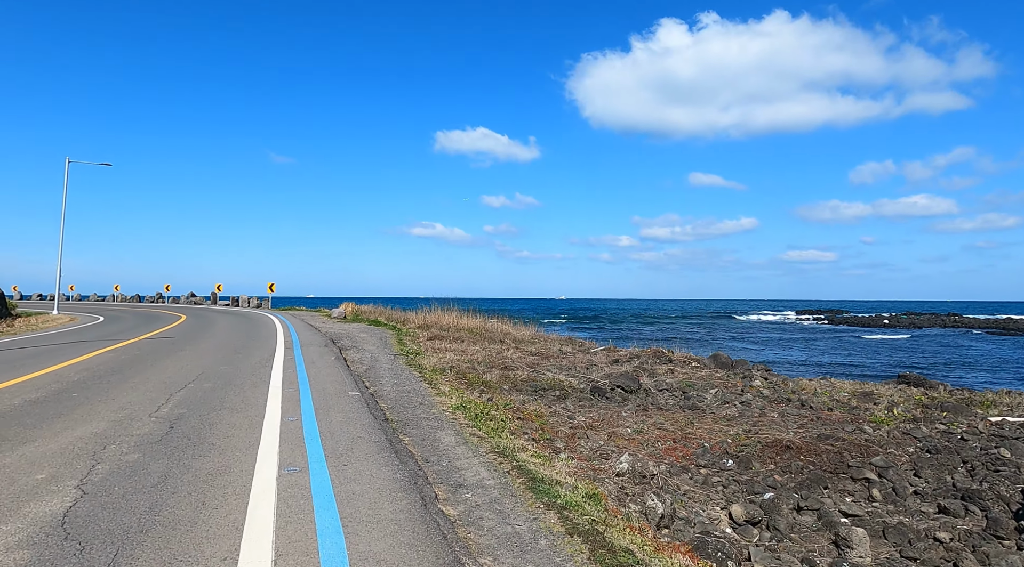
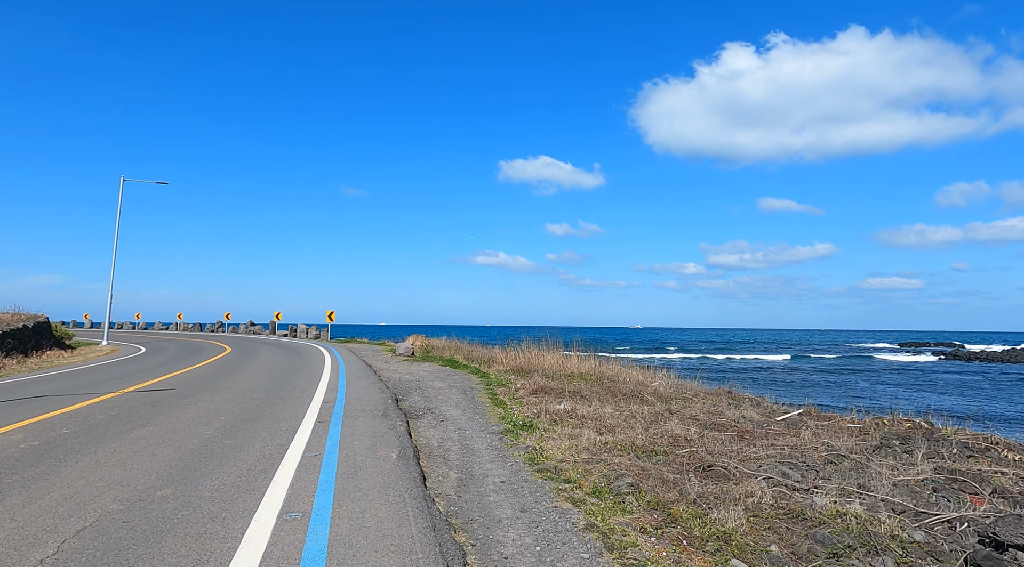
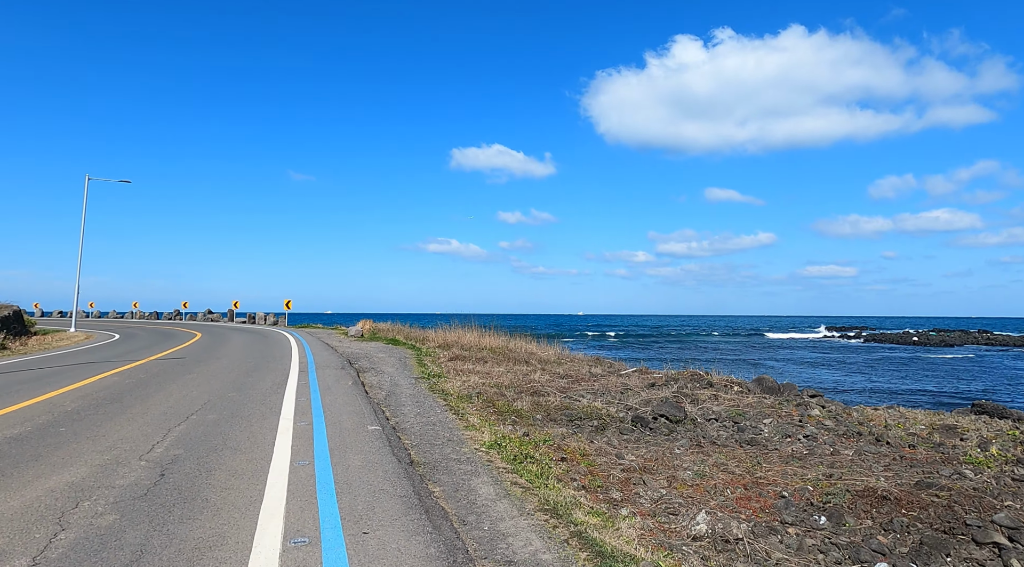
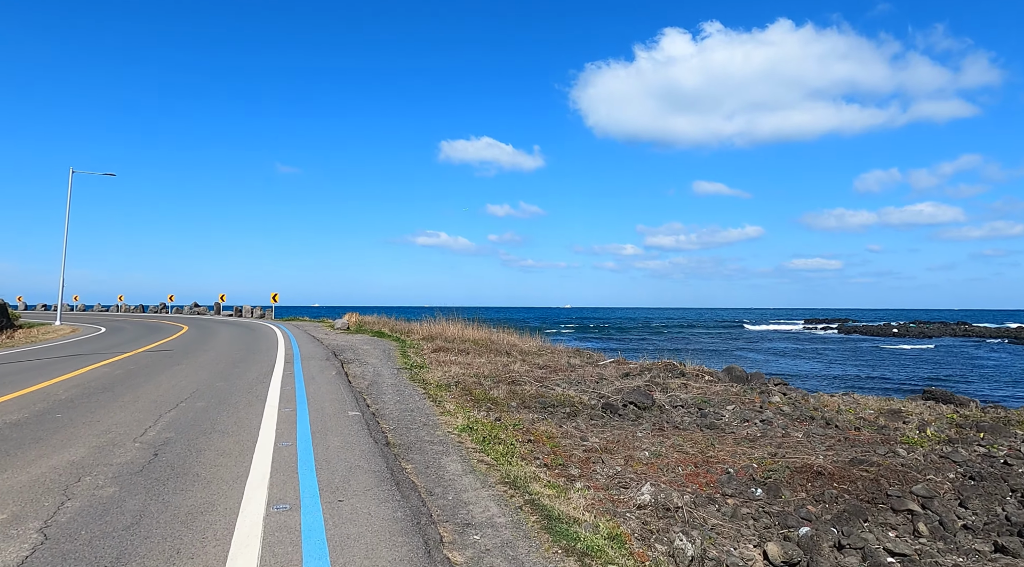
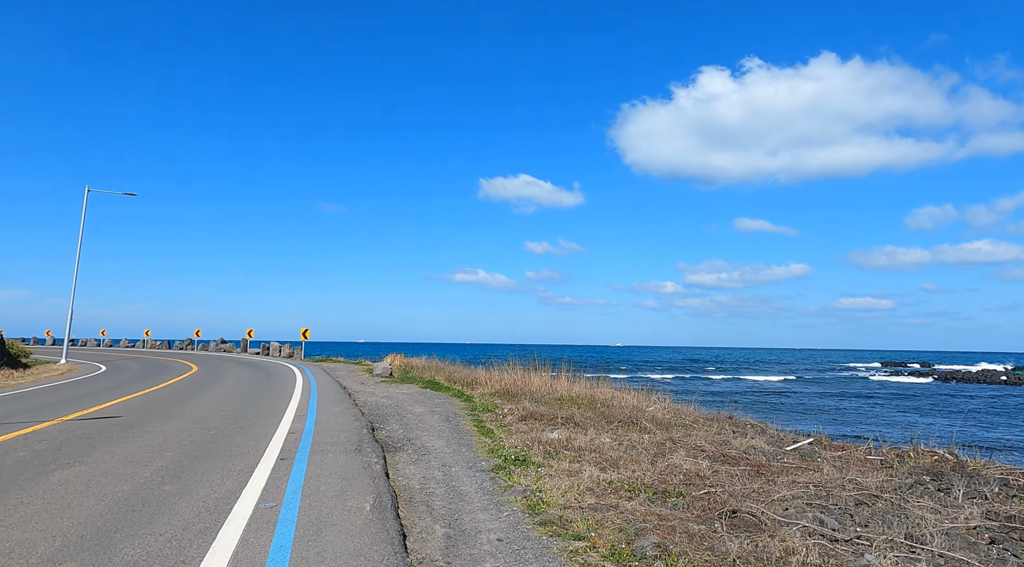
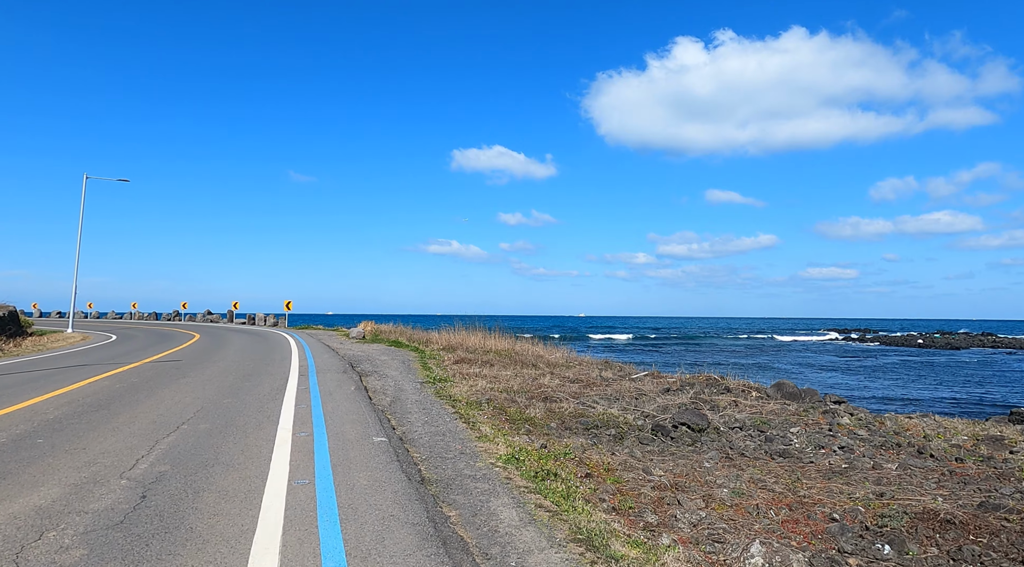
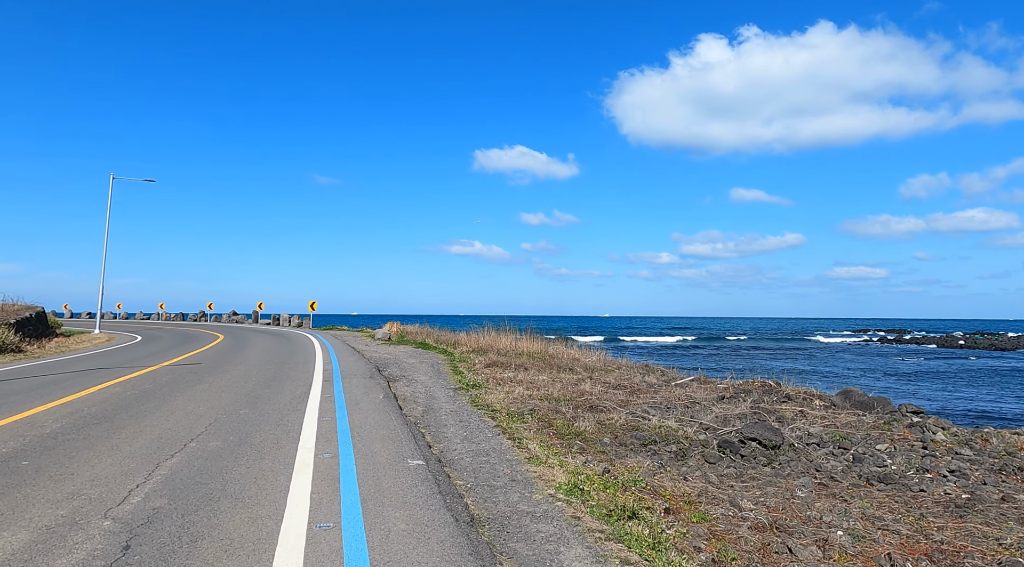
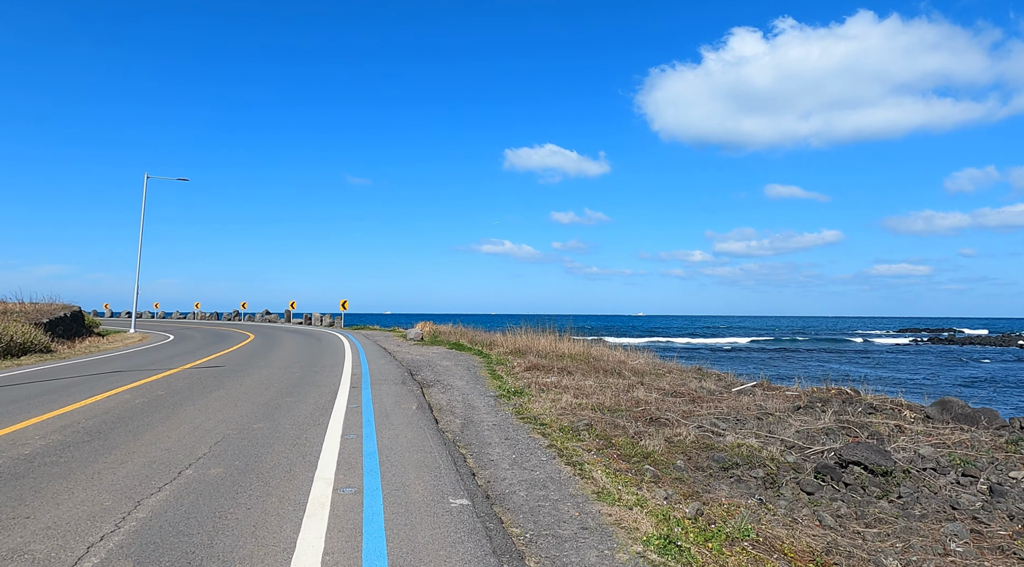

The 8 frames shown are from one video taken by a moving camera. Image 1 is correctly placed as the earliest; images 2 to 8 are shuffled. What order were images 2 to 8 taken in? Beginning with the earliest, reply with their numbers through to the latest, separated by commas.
4, 3, 6, 7, 8, 2, 5
